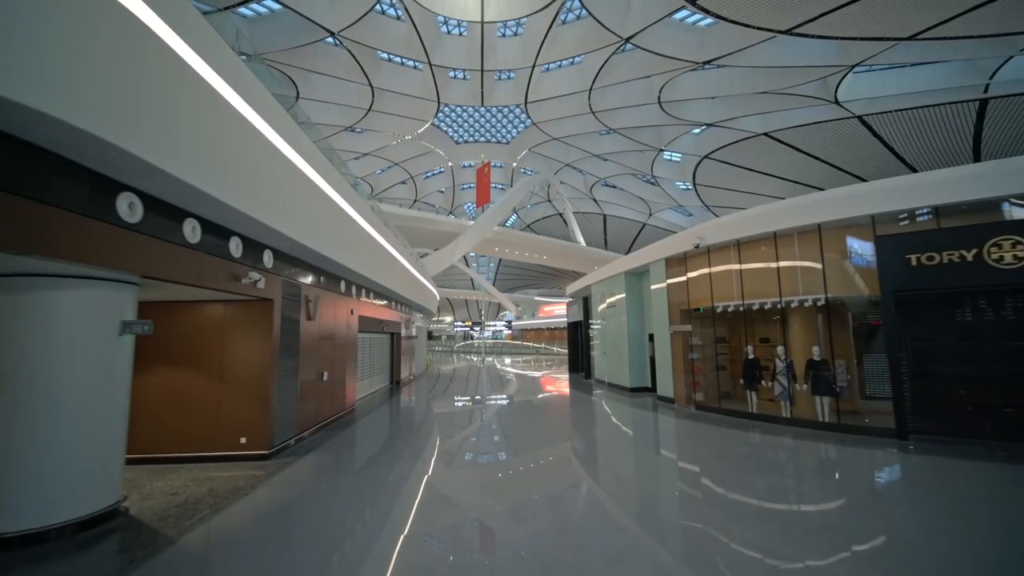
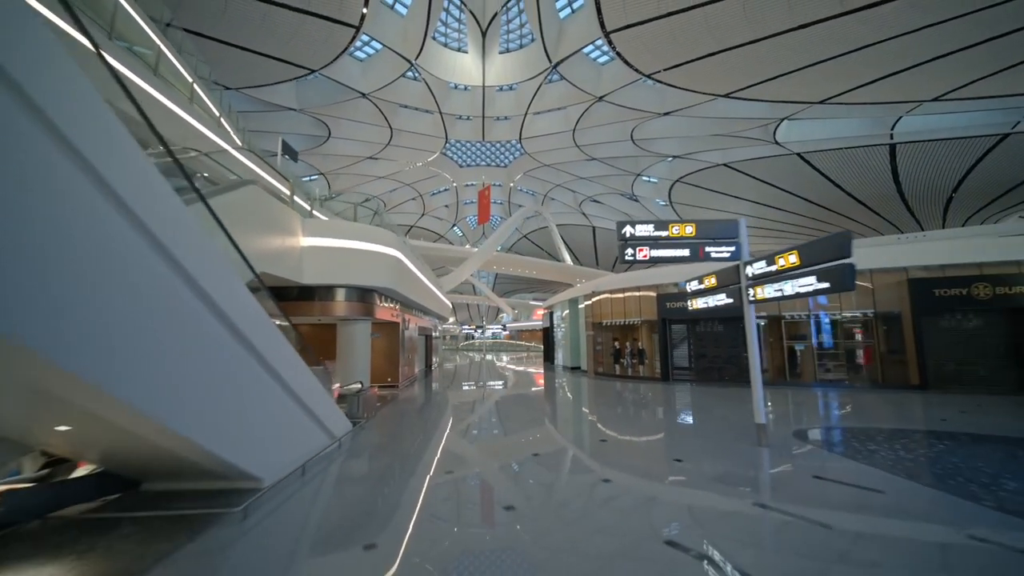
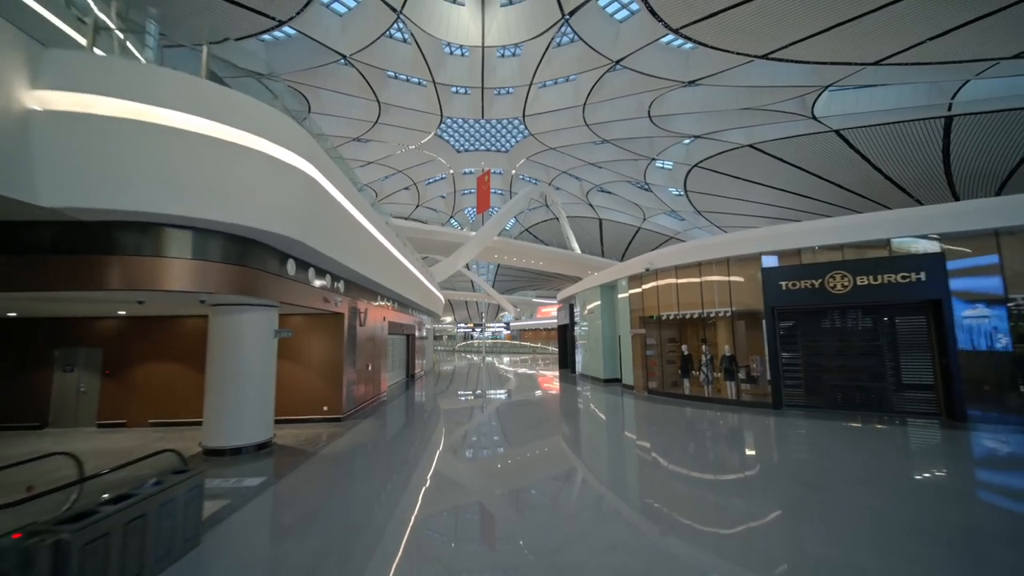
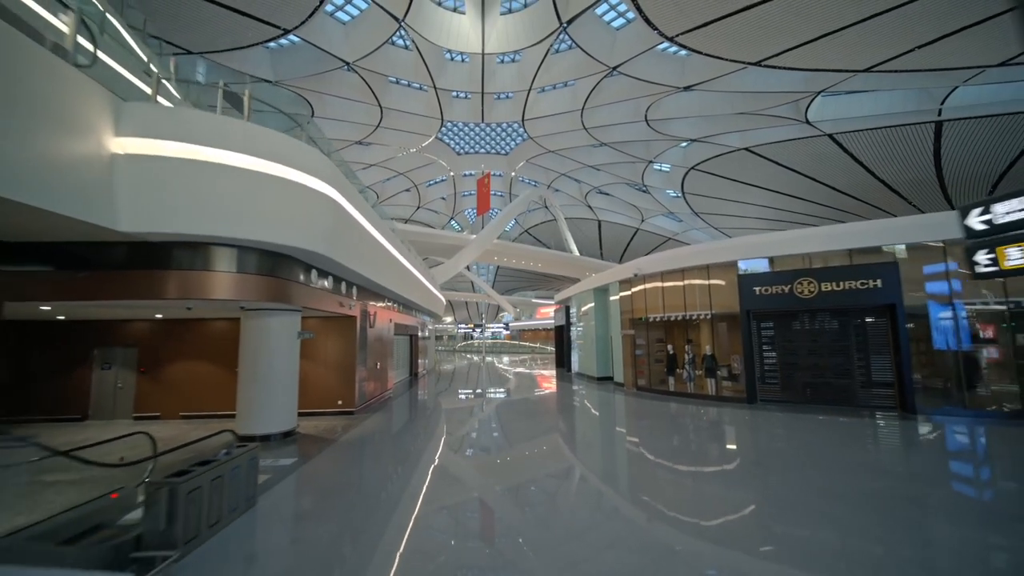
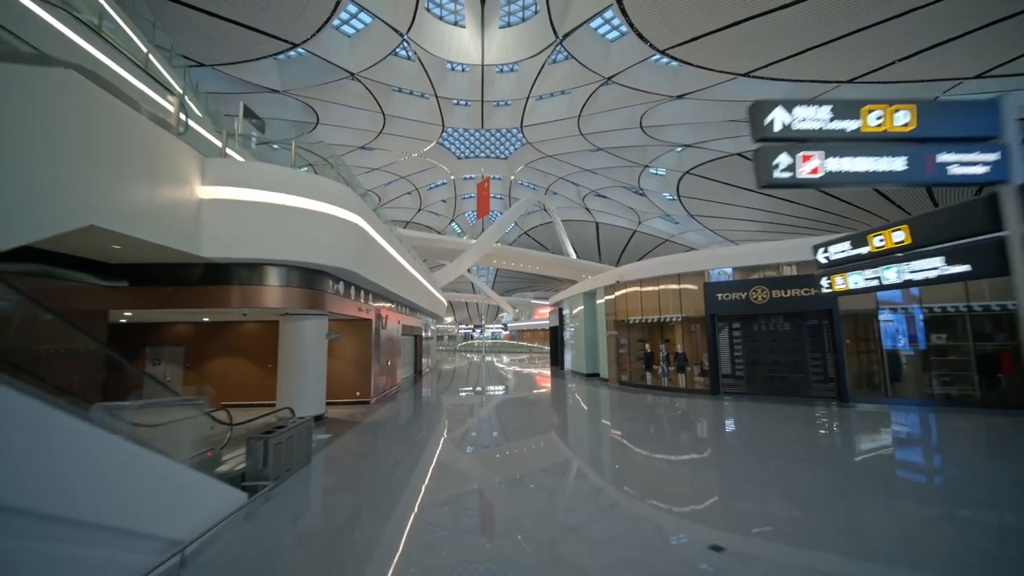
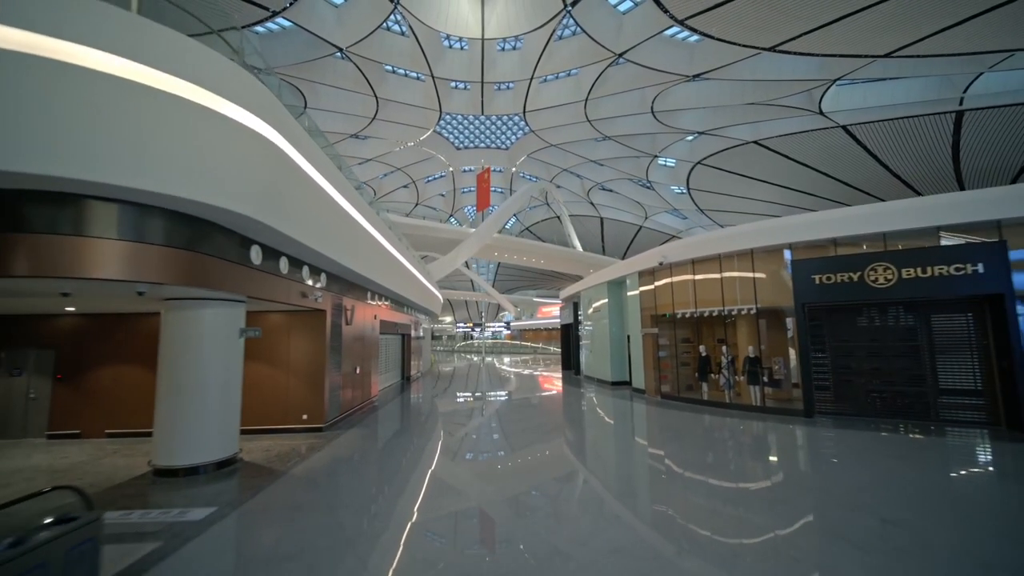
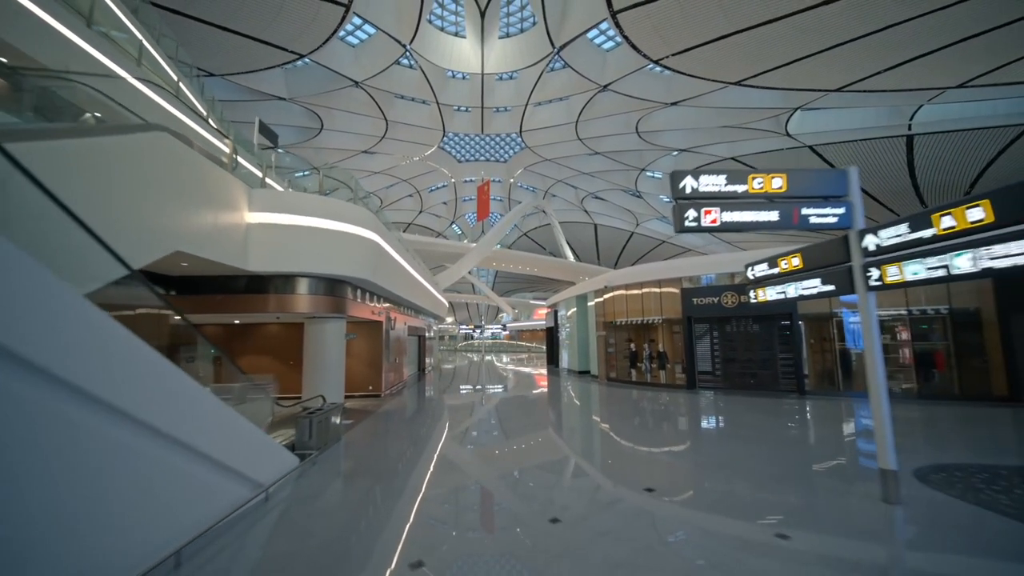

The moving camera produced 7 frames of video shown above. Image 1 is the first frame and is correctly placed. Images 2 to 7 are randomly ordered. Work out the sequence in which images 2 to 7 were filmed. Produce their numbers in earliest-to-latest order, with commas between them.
6, 3, 4, 5, 7, 2
